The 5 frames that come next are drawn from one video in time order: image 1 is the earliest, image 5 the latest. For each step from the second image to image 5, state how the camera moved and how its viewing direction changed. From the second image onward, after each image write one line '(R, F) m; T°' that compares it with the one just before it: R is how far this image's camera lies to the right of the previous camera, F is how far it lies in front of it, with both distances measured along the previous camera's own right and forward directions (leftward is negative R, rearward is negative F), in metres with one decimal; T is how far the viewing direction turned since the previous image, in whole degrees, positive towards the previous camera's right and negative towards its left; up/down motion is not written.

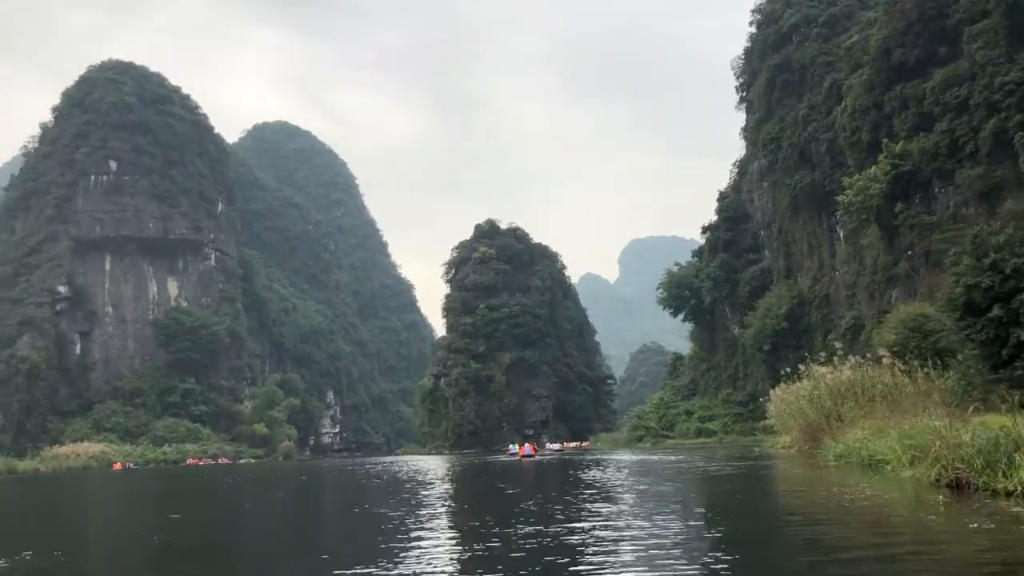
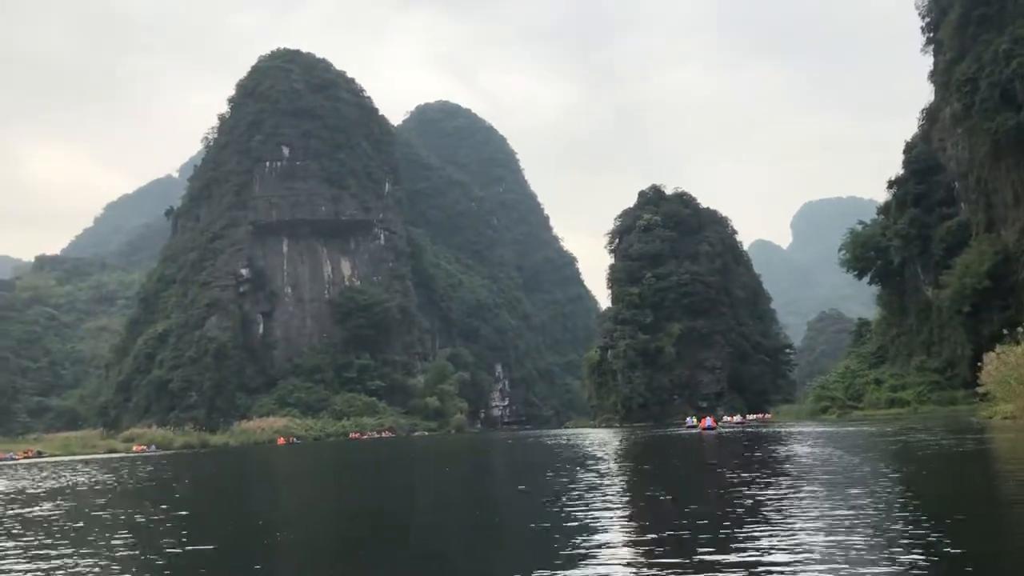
(-0.3, +1.4) m; -10°
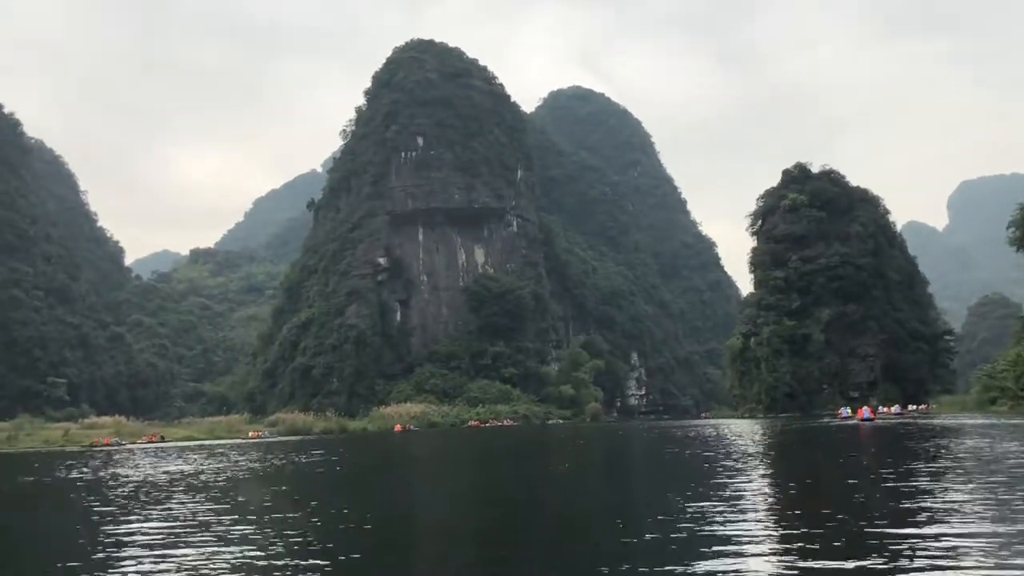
(0.0, +1.2) m; -8°
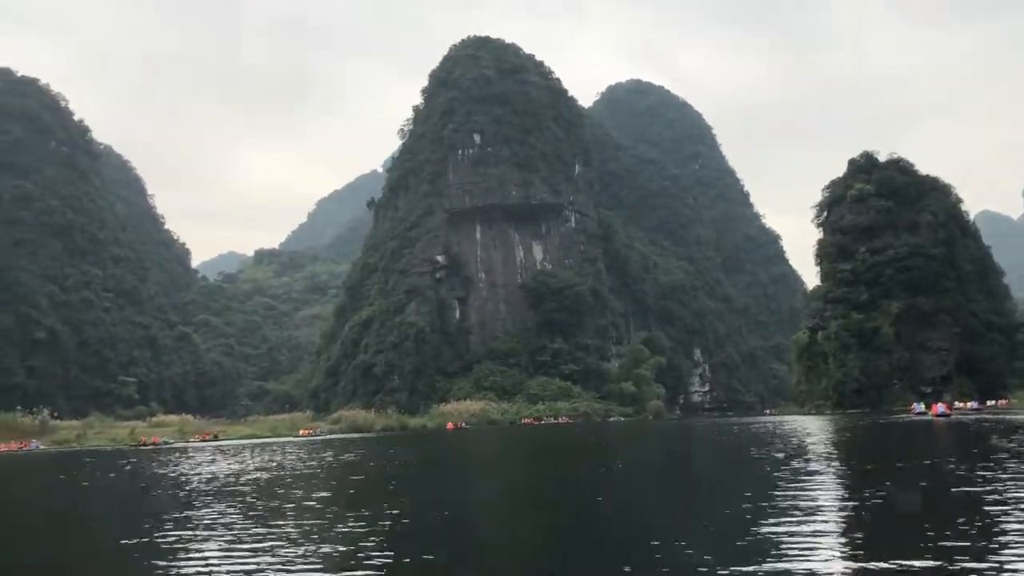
(+0.2, +0.5) m; -4°
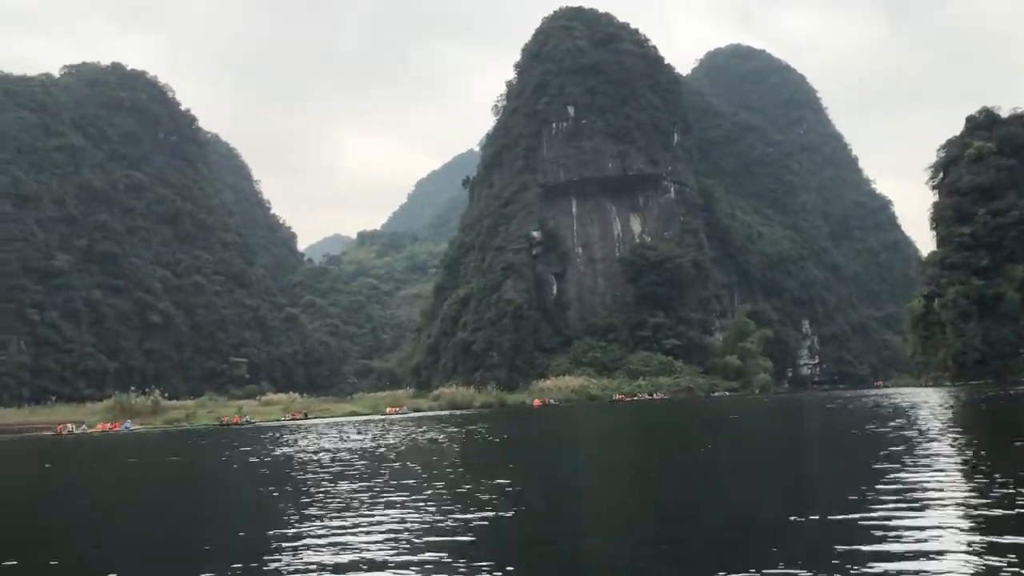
(+0.3, +0.7) m; -6°
